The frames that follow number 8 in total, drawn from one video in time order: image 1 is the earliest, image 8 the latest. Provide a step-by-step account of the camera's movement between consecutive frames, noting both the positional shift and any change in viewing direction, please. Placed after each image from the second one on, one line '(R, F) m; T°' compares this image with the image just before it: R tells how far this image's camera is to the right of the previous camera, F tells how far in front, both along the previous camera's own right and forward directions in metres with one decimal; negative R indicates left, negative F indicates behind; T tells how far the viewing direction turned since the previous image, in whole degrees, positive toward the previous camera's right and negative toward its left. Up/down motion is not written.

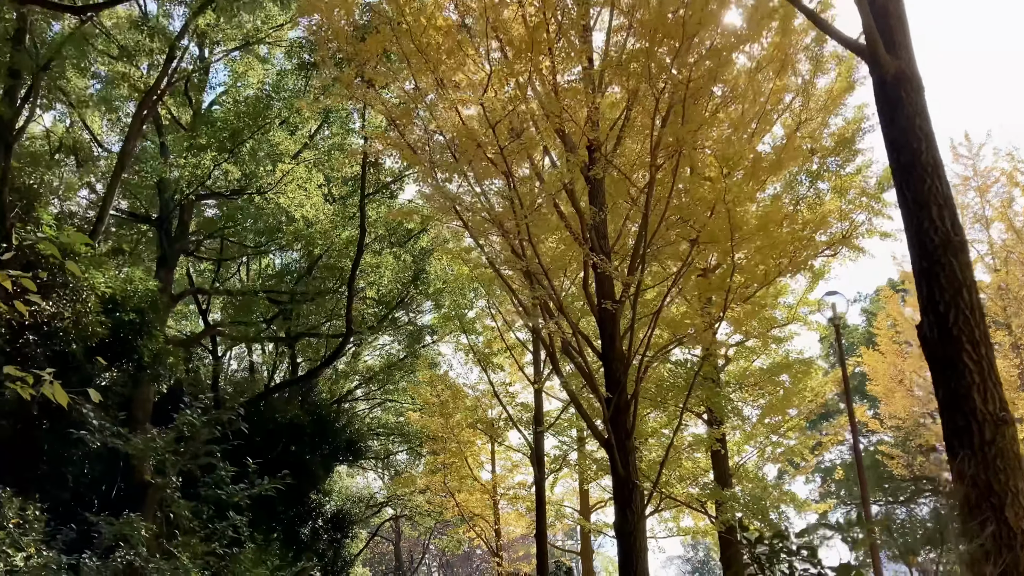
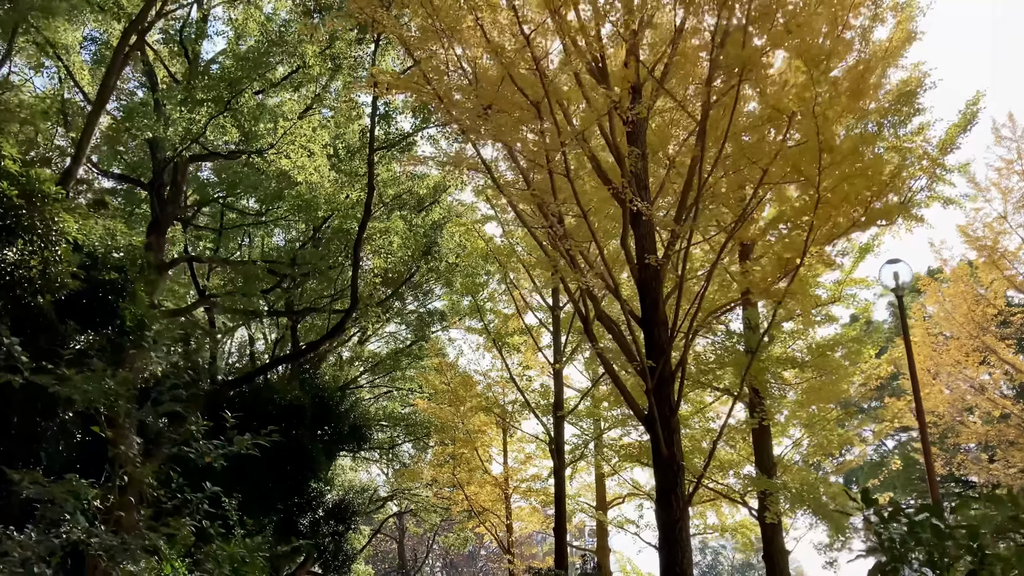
(-0.1, +0.6) m; 0°
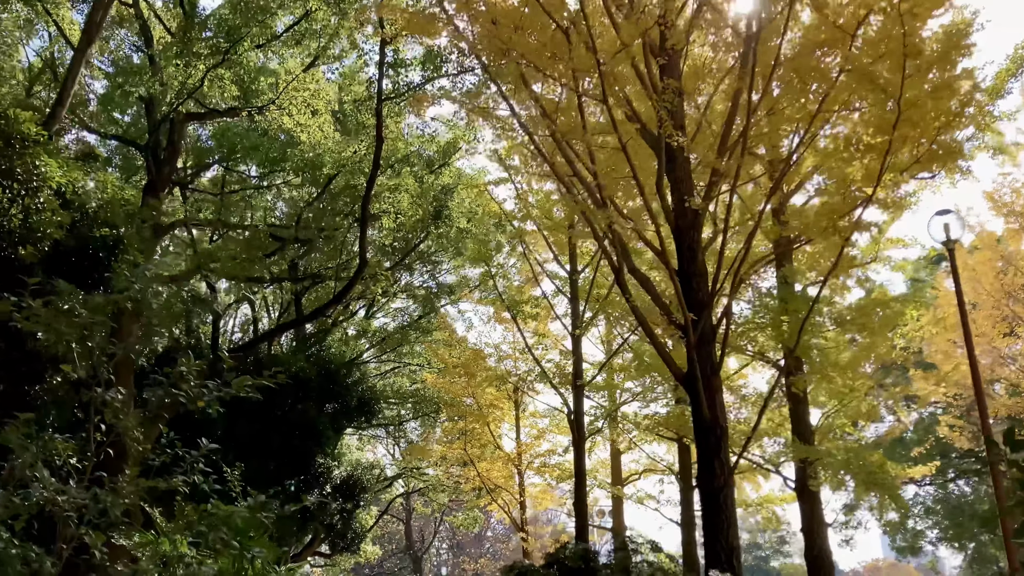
(-0.1, +0.4) m; 0°
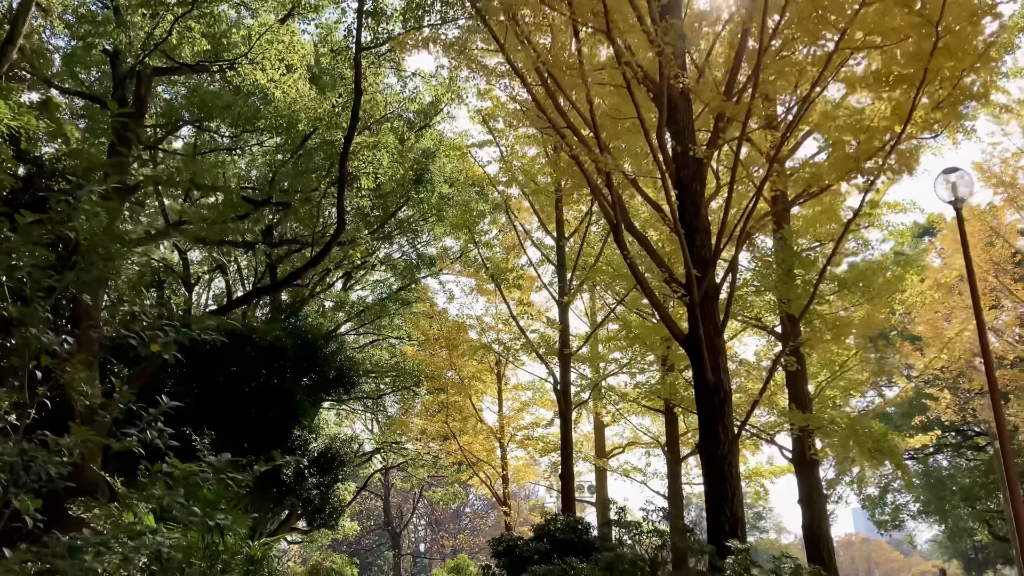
(-0.1, +0.3) m; +1°
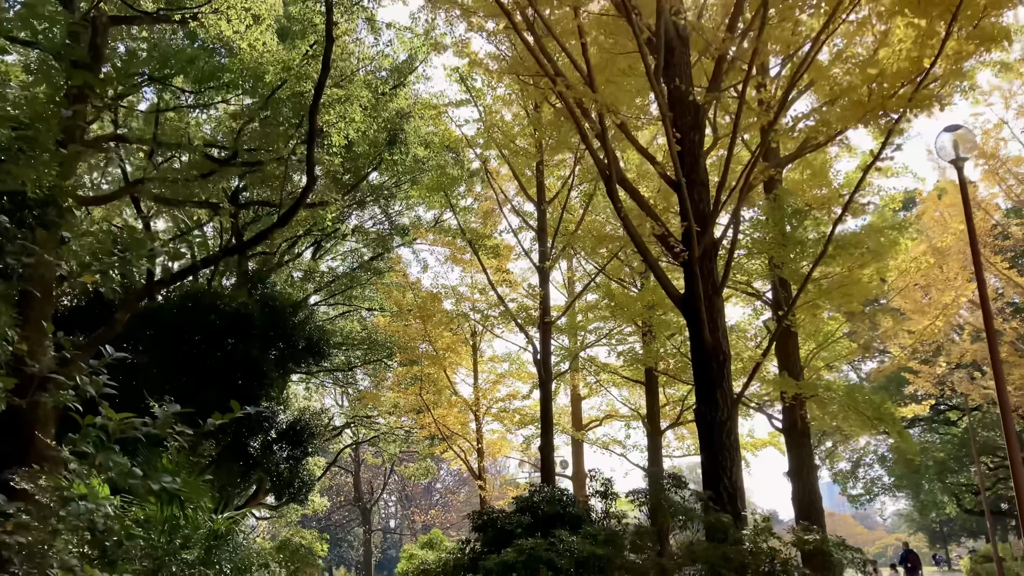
(-0.1, +0.3) m; +2°
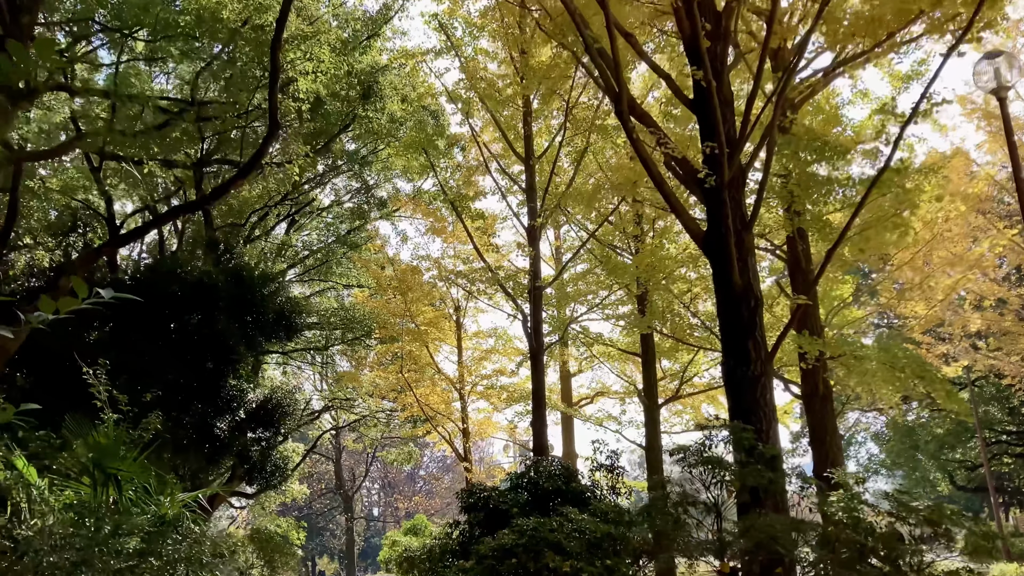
(0.0, +0.5) m; +1°
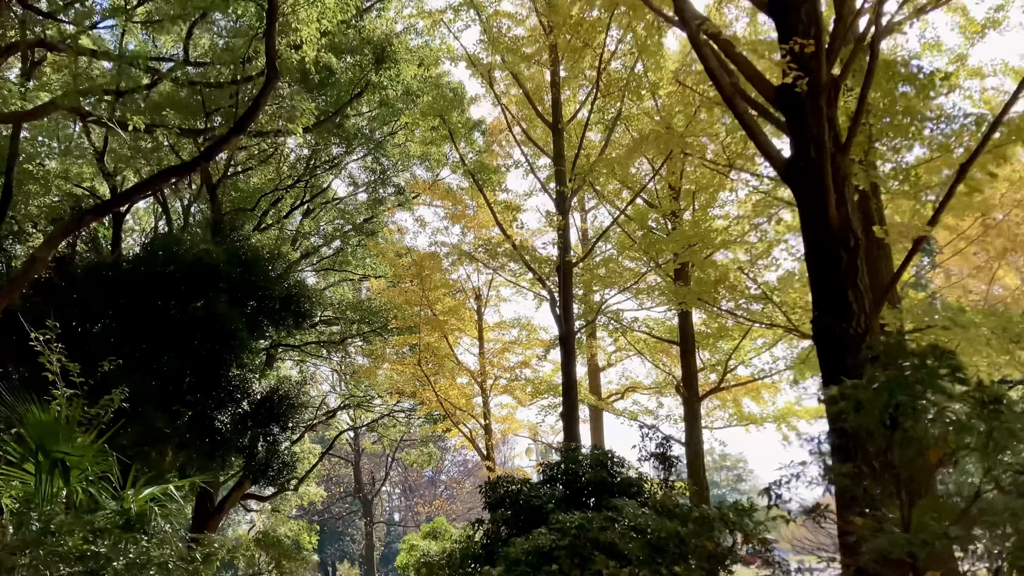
(0.0, +0.6) m; -1°
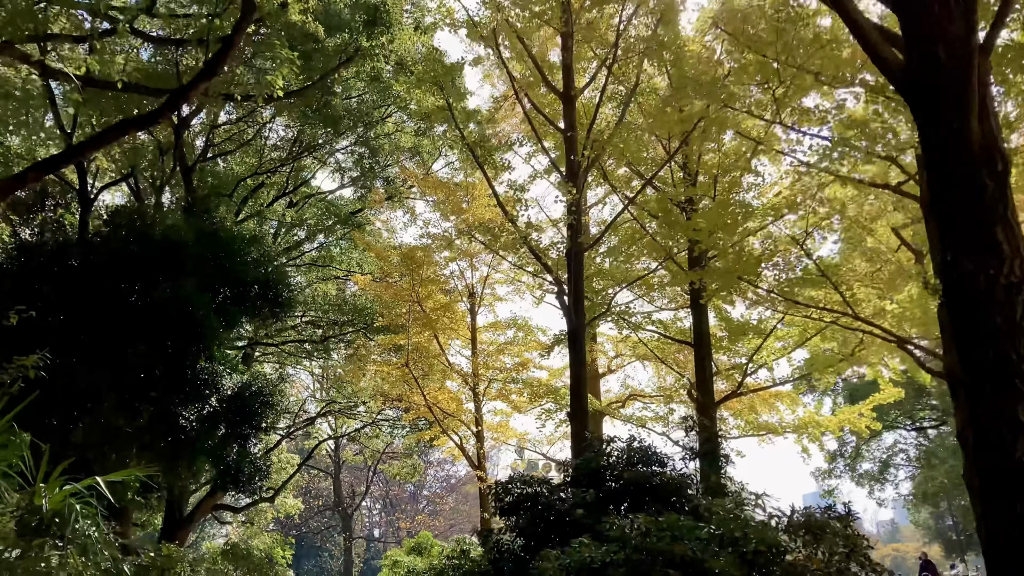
(-0.1, +0.6) m; +1°
